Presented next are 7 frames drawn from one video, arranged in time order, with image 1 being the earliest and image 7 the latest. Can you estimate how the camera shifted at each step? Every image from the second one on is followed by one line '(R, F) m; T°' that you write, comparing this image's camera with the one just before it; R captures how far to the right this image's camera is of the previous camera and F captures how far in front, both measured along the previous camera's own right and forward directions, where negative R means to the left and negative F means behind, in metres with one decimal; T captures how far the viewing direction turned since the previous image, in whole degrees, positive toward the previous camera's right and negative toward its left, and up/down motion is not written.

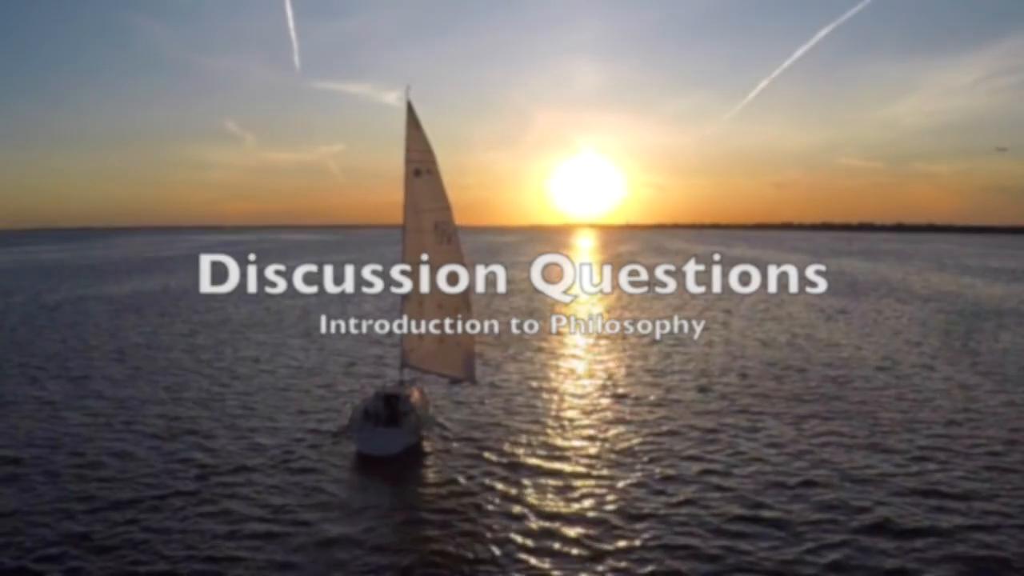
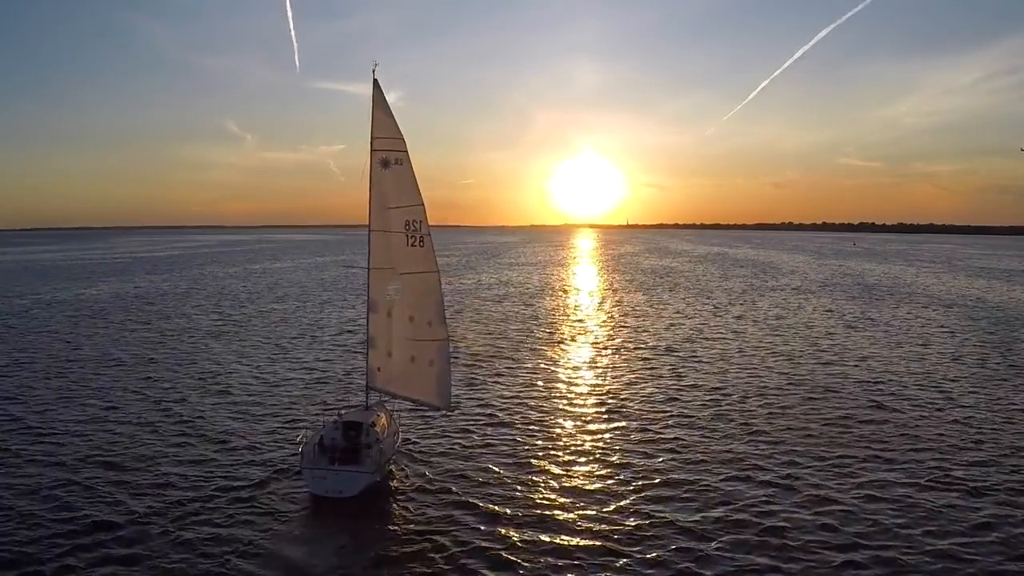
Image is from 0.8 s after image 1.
(+0.4, +3.6) m; 0°
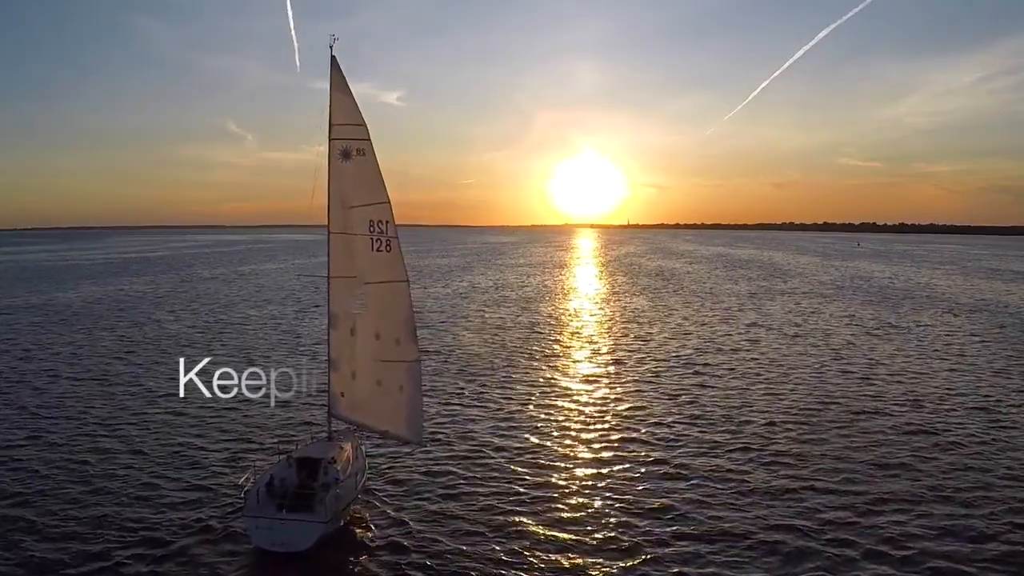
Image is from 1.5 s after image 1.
(+0.3, +3.2) m; 0°
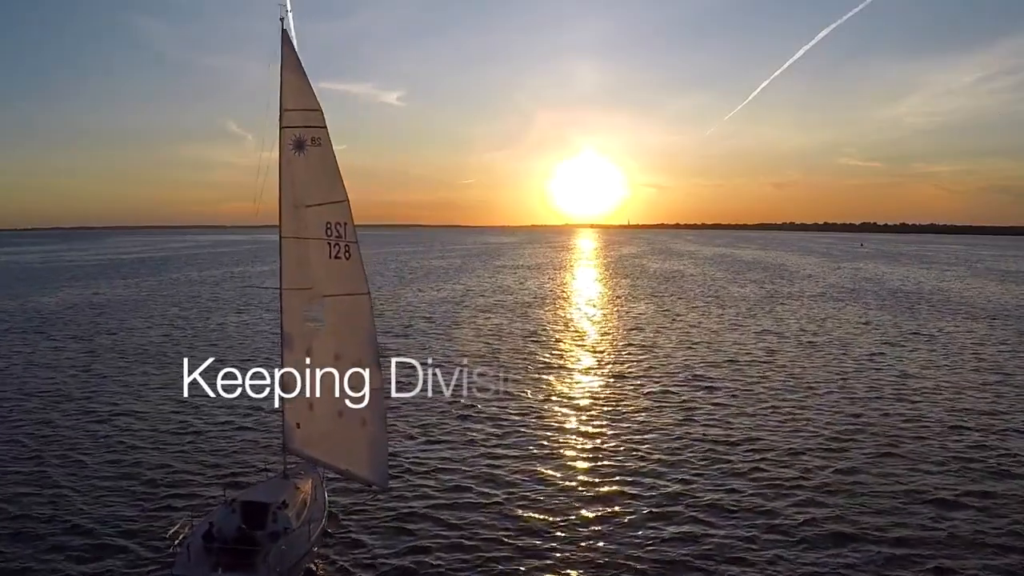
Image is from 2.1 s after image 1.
(+0.3, +2.7) m; 0°
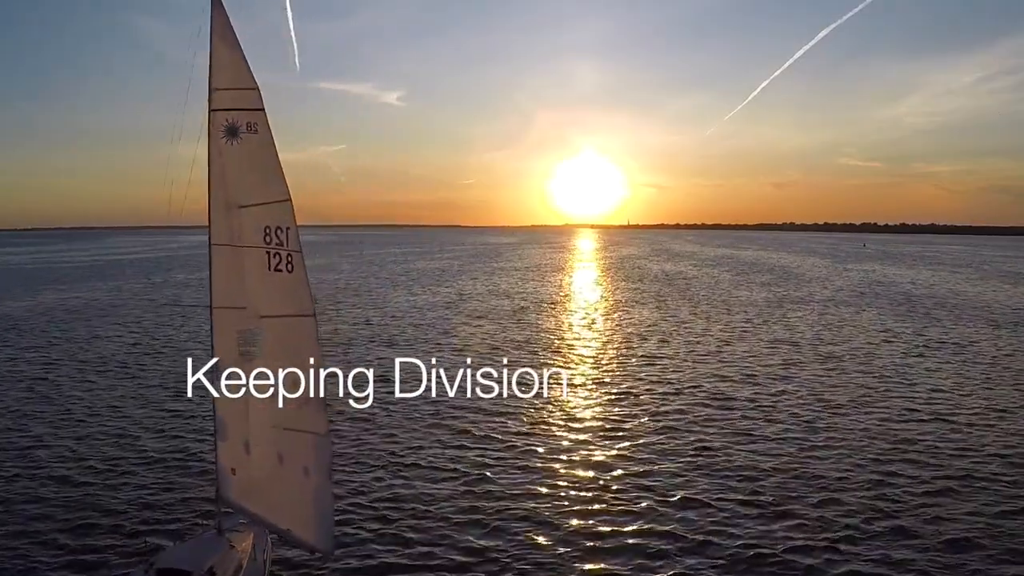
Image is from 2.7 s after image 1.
(+0.3, +2.7) m; 0°
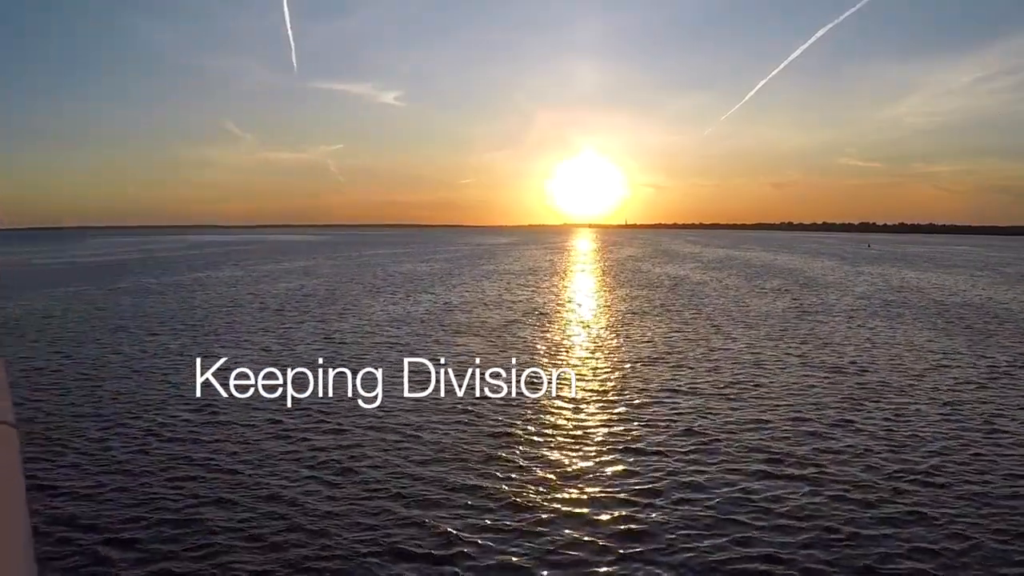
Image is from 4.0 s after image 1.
(+0.6, +5.6) m; 0°
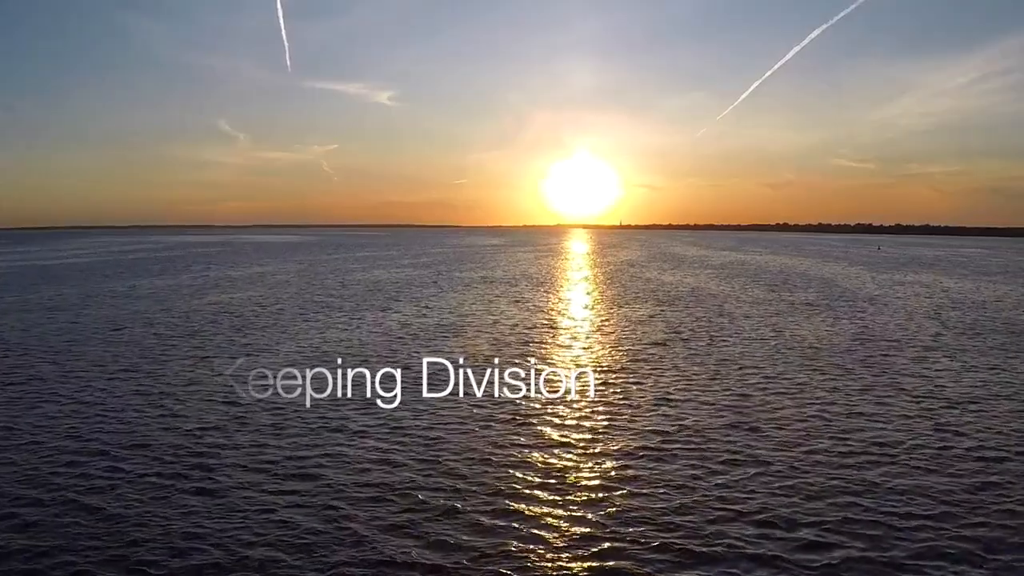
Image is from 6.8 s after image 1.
(+1.0, +11.7) m; 0°
